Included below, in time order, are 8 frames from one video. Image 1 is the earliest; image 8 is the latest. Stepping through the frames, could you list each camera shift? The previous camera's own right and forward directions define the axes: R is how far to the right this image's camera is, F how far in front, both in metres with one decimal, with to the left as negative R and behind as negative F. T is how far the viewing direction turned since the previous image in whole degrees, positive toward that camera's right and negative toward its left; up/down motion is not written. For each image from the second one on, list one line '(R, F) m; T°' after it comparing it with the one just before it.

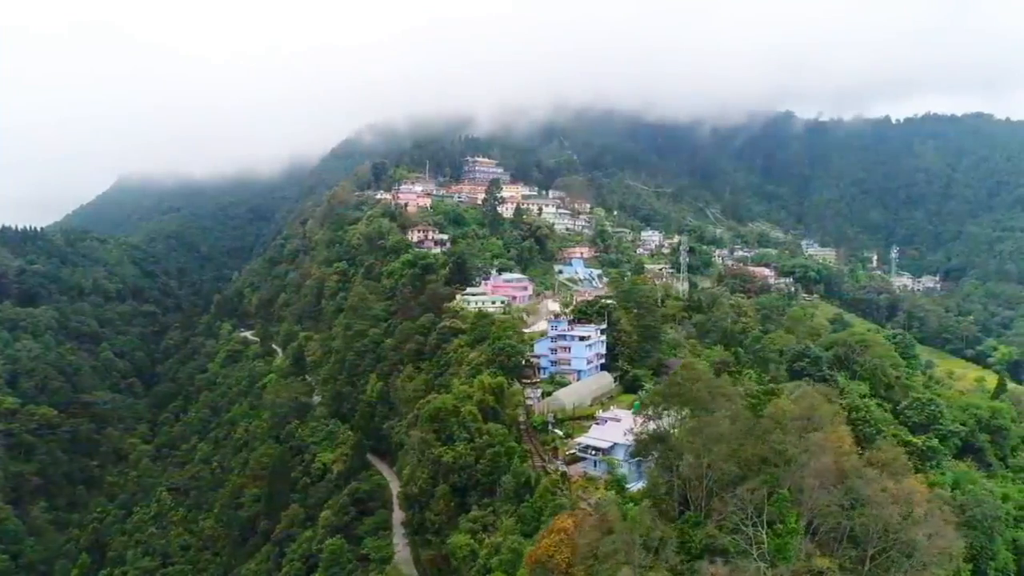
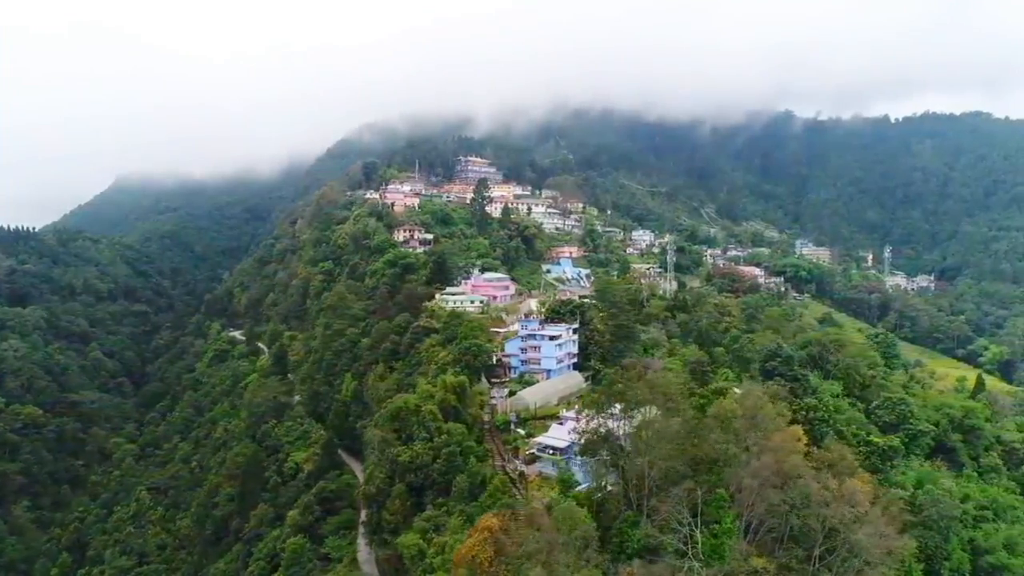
(+1.4, 0.0) m; 0°
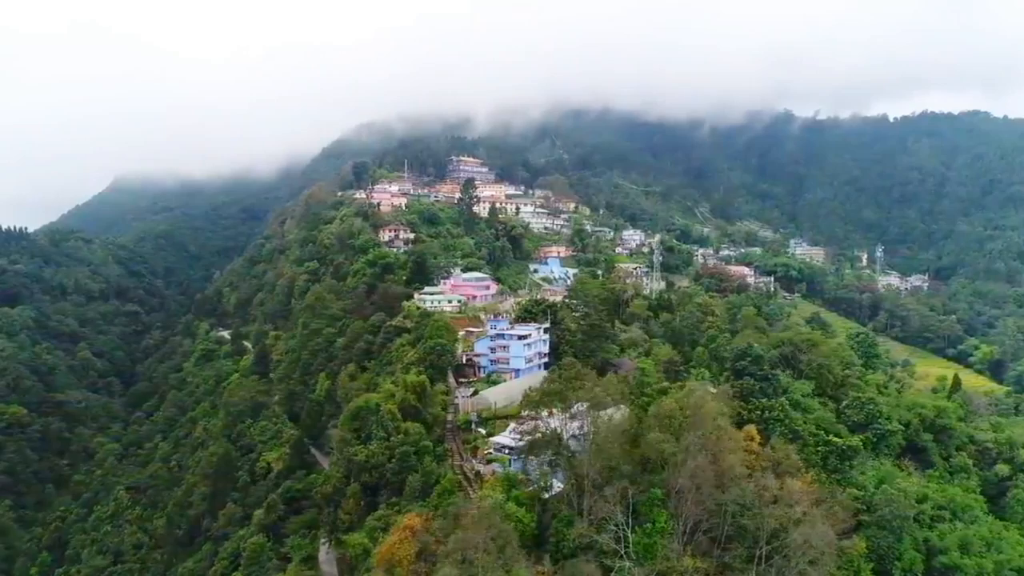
(+1.4, 0.0) m; 0°
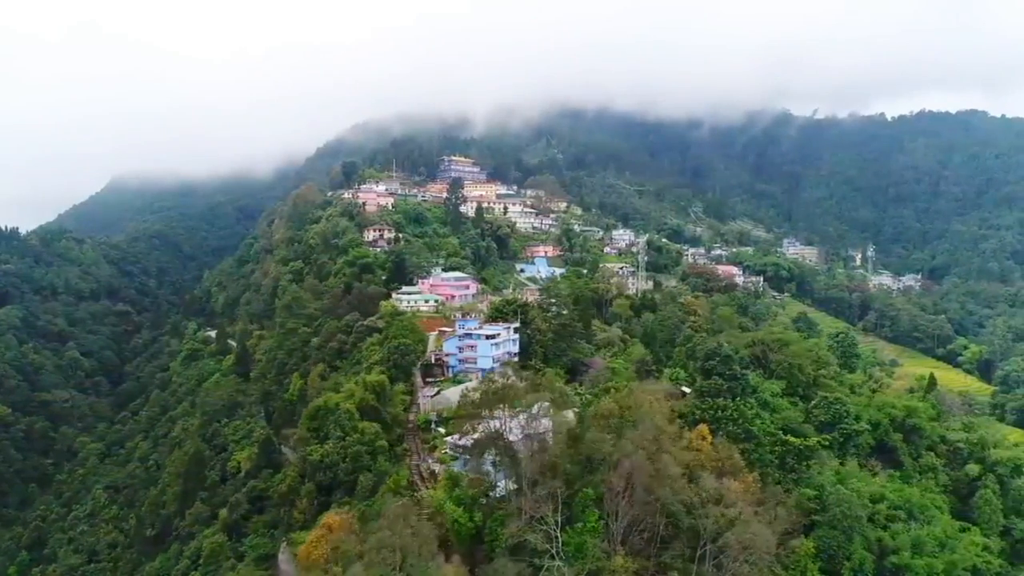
(+1.4, 0.0) m; 0°
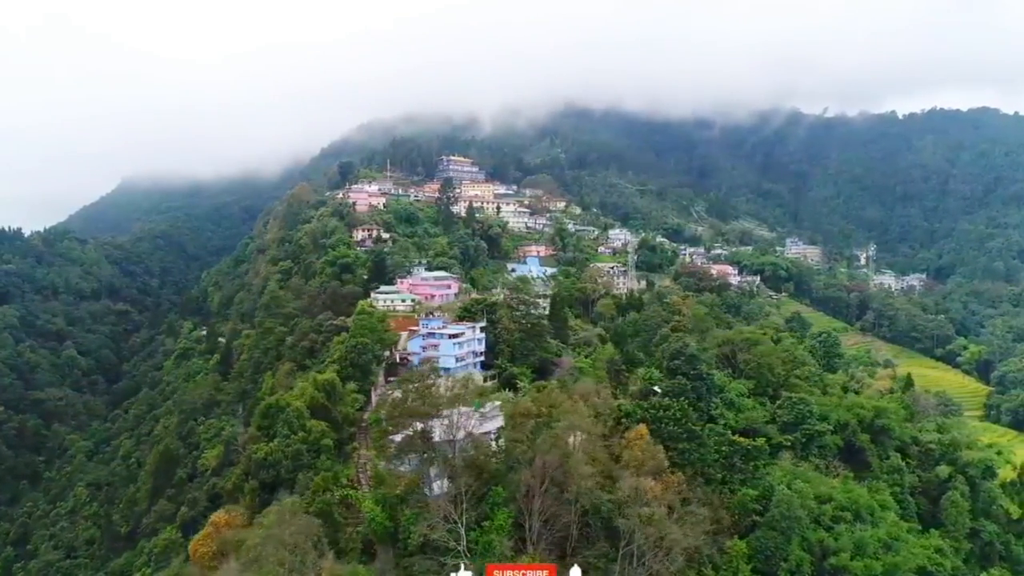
(+2.1, 0.0) m; -1°
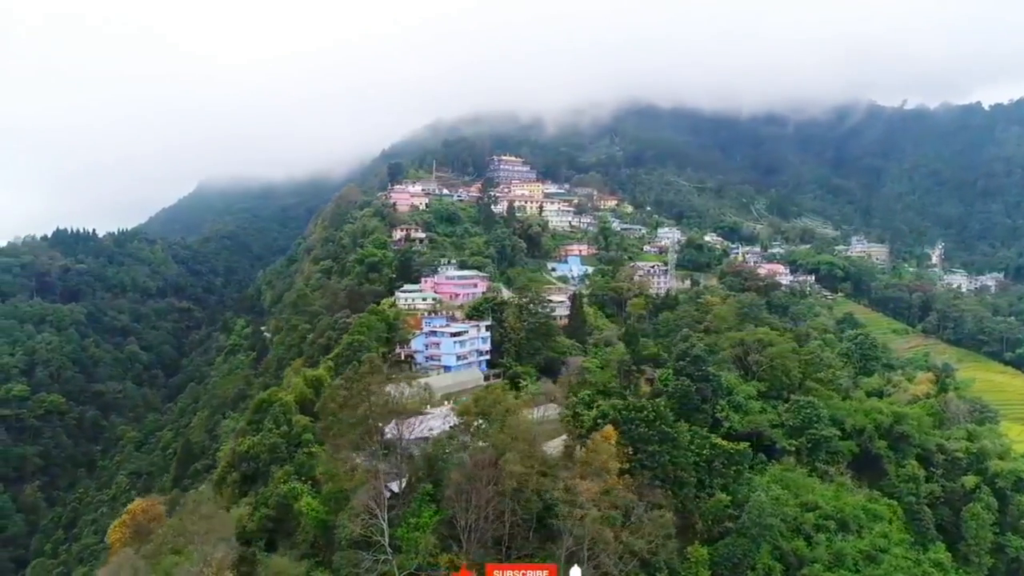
(+3.0, +0.2) m; -6°
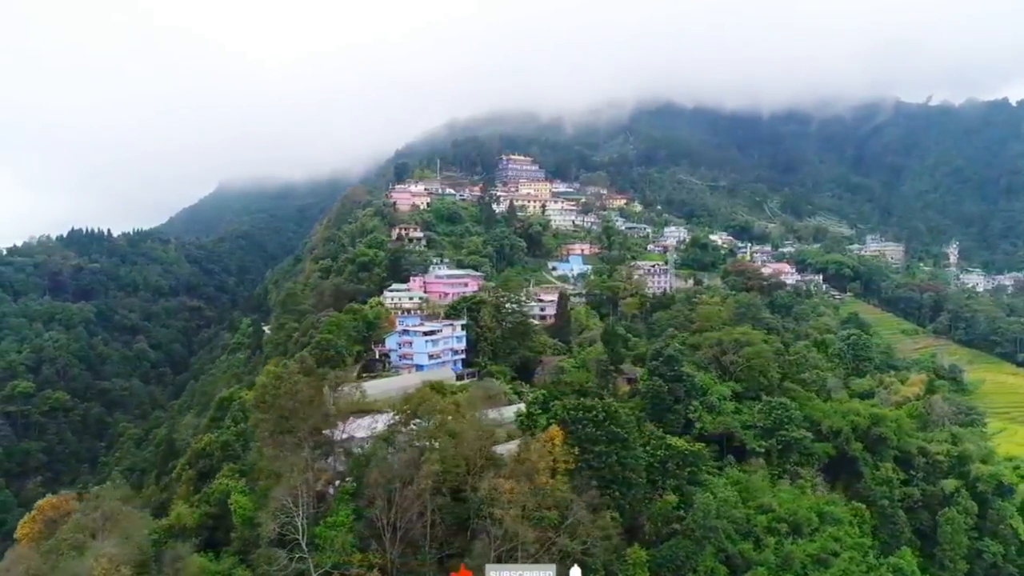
(+2.2, +0.1) m; -2°
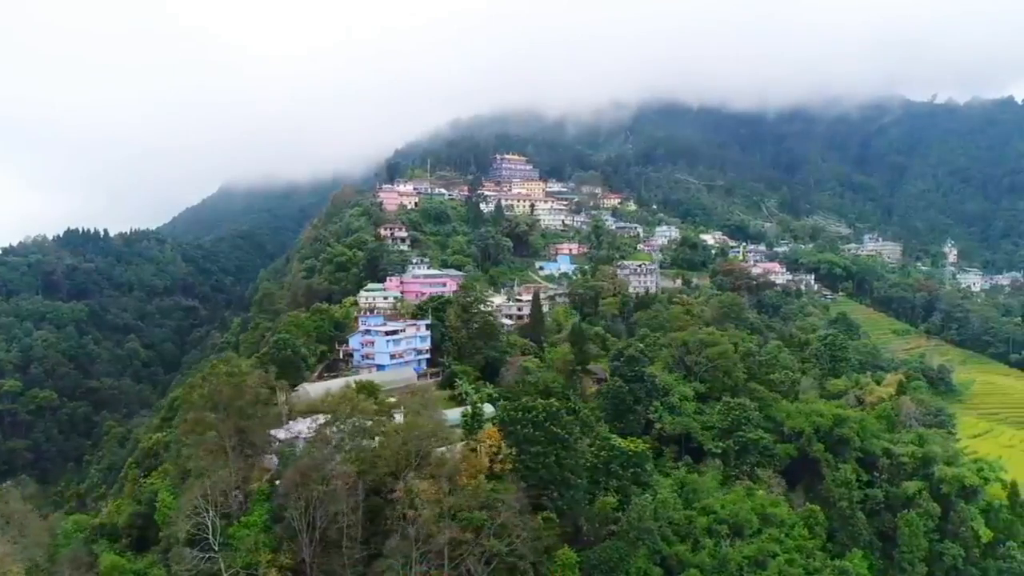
(+2.0, +0.1) m; -1°
